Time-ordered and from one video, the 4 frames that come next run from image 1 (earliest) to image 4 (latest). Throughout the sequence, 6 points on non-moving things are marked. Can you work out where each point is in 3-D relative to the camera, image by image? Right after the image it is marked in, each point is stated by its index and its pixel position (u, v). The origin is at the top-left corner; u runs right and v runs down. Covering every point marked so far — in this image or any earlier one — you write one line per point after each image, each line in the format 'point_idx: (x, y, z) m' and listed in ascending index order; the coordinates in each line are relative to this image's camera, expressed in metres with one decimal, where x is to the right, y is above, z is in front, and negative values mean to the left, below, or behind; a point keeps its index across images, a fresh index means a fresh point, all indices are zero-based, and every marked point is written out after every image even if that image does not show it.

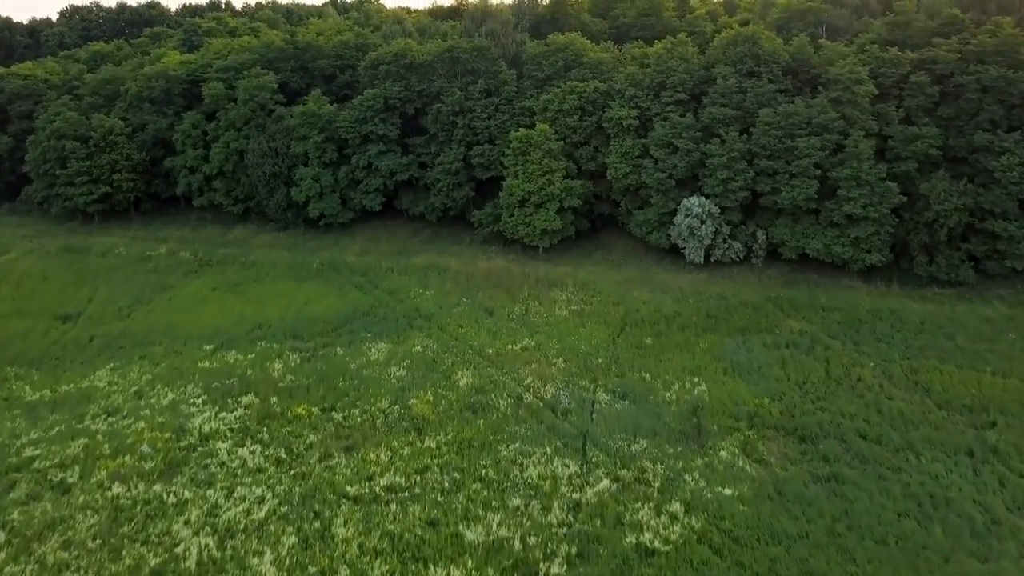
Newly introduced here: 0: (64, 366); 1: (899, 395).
0: (-10.2, -1.8, +16.2) m
1: (+8.1, -2.2, +14.9) m
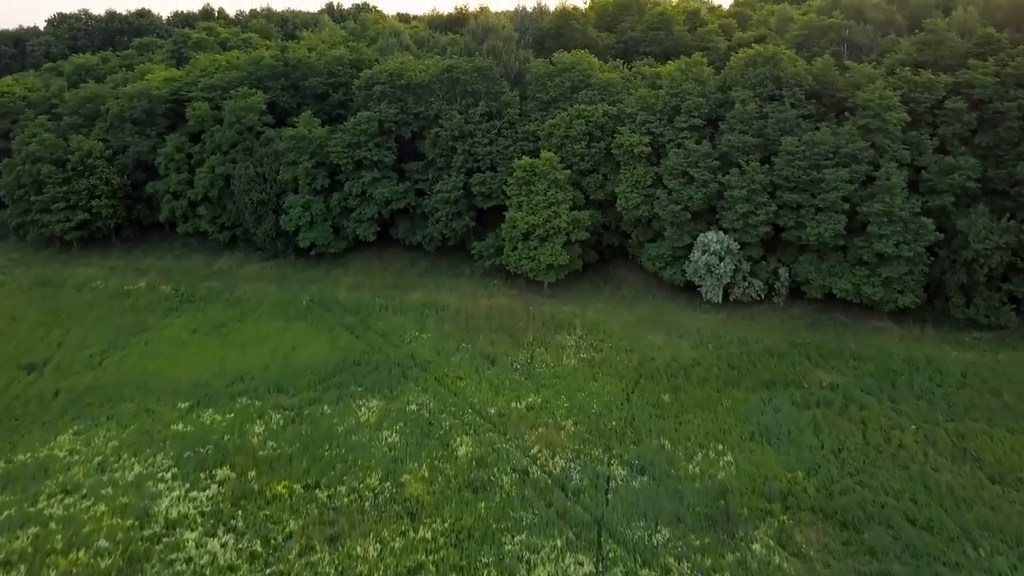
0: (-10.1, -2.9, +14.7) m
1: (+8.2, -3.4, +13.4) m
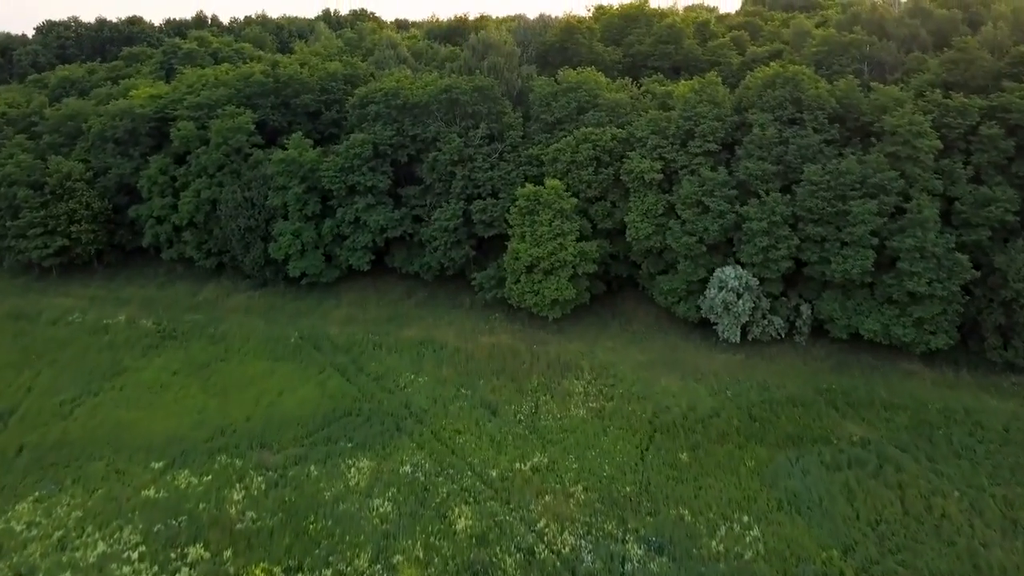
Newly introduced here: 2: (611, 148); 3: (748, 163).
0: (-10.1, -3.9, +13.4) m
1: (+8.3, -4.4, +12.1) m
2: (+2.8, +3.9, +20.0) m
3: (+6.2, +3.3, +18.5) m
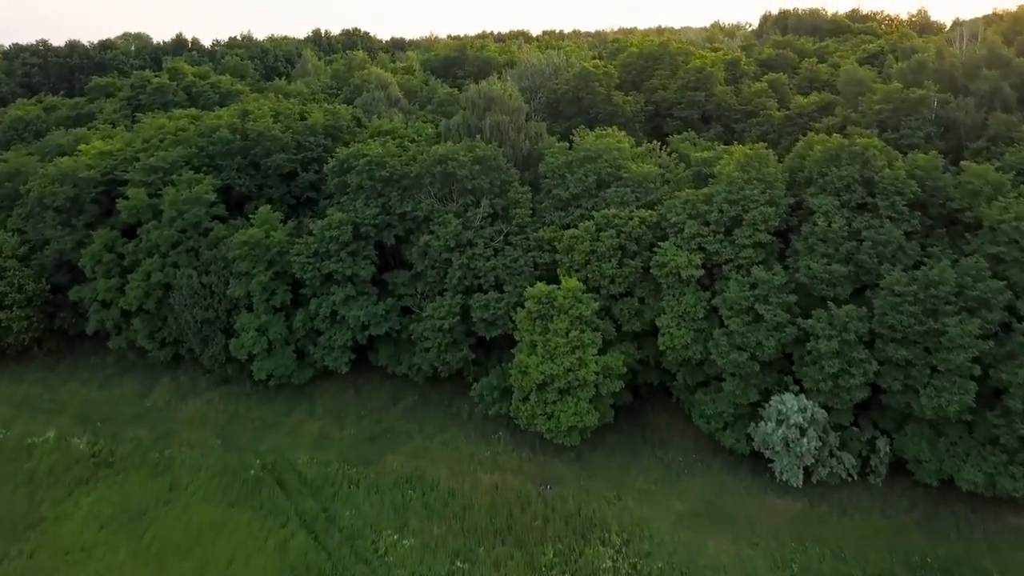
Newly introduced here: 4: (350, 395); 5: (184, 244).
0: (-9.9, -6.6, +10.0) m
1: (+8.4, -7.0, +8.6) m
2: (+3.0, +1.2, +16.5) m
3: (+6.3, +0.6, +15.0) m
4: (-4.3, -2.8, +18.6) m
5: (-8.9, +1.2, +19.3) m
